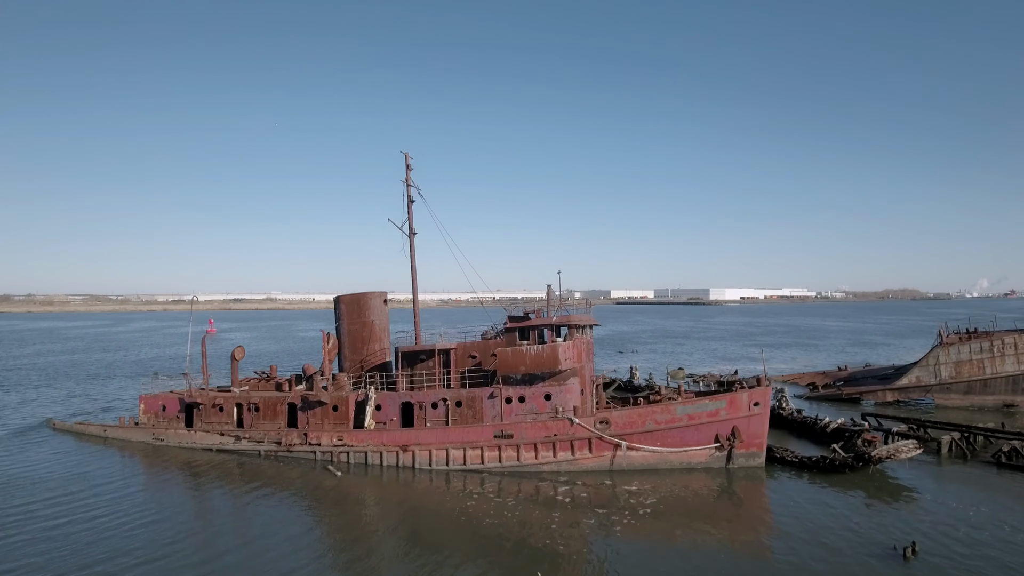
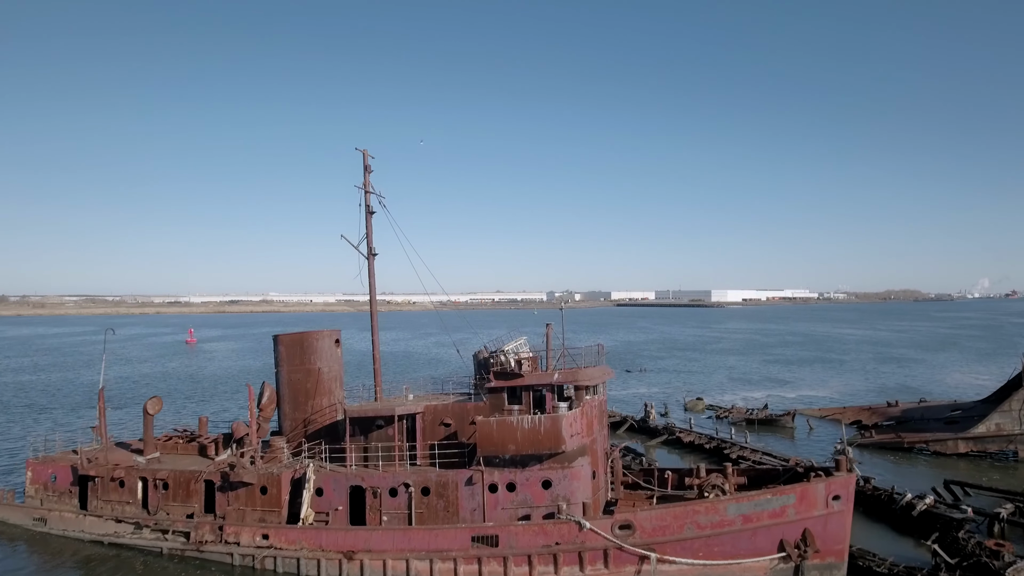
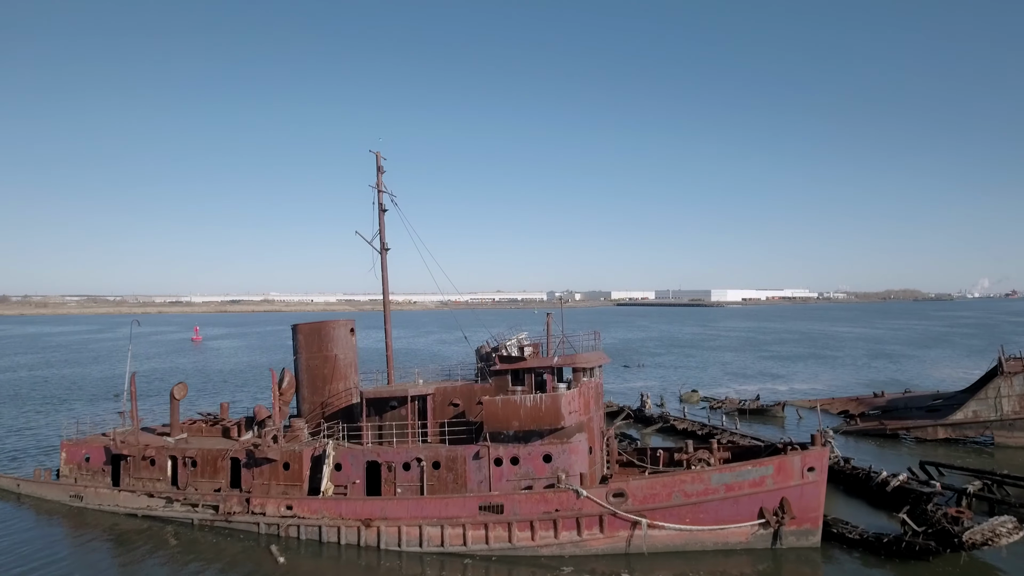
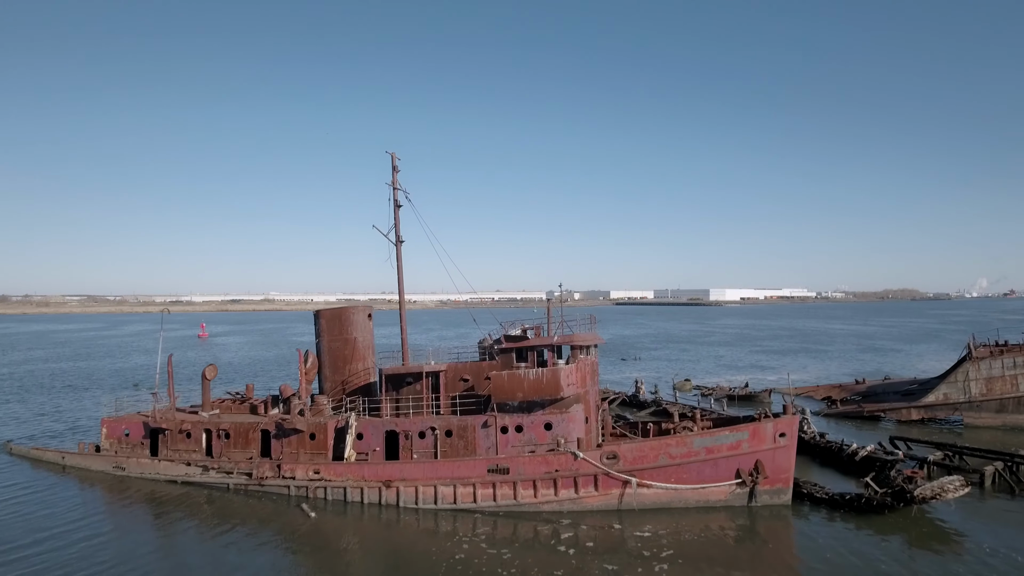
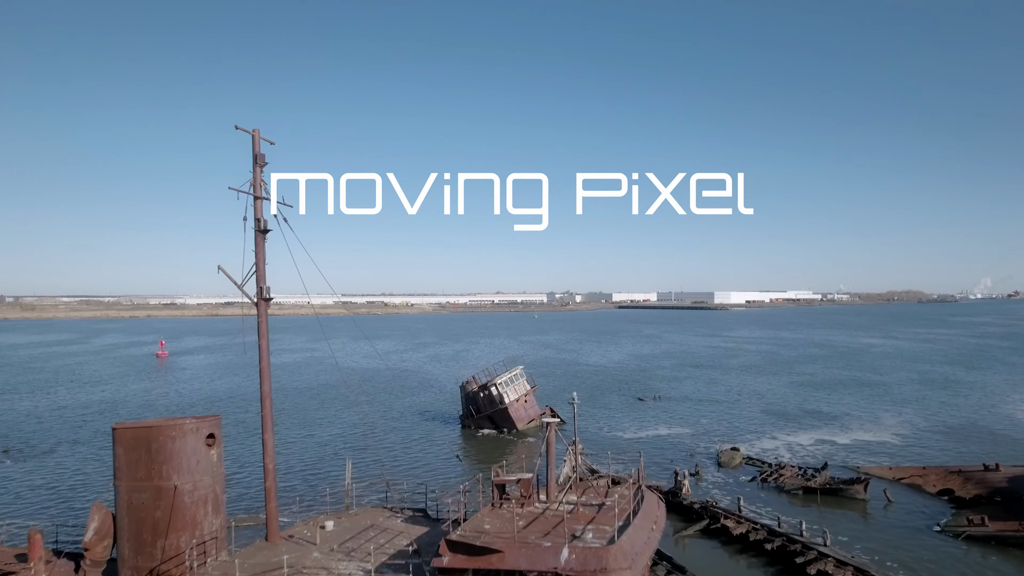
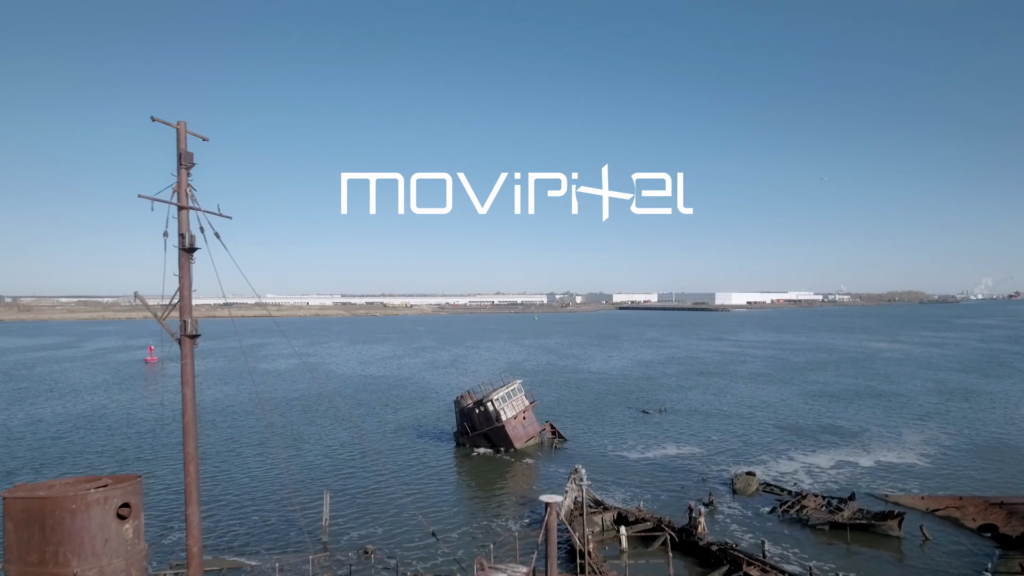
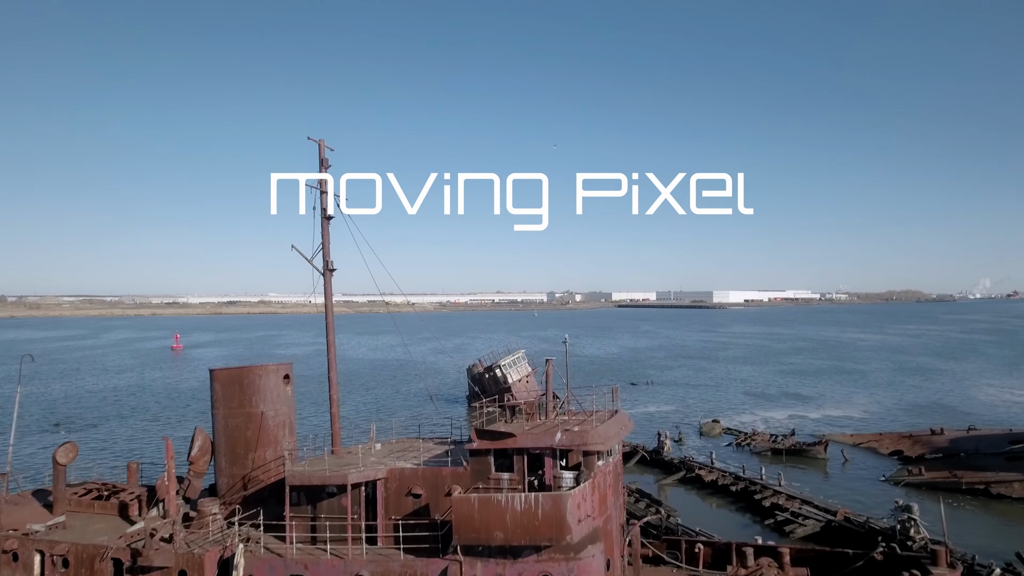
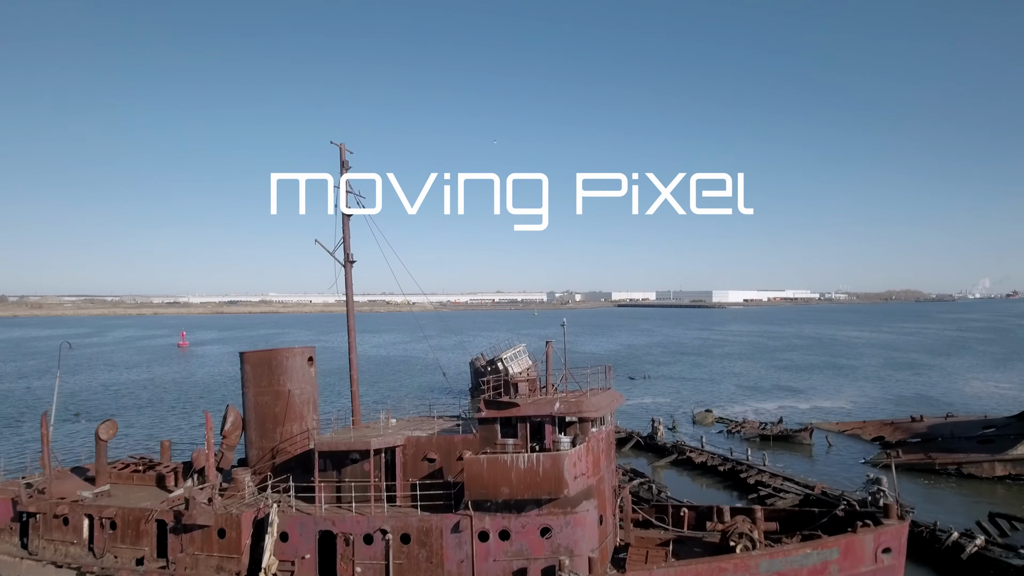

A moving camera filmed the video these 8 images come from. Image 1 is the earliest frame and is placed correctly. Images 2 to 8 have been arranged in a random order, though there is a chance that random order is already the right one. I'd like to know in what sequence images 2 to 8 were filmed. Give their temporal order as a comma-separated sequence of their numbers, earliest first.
4, 3, 2, 8, 7, 5, 6
